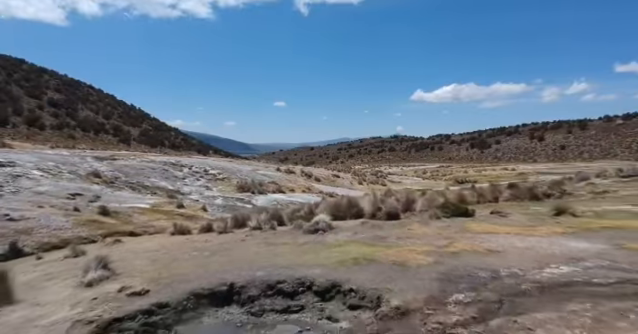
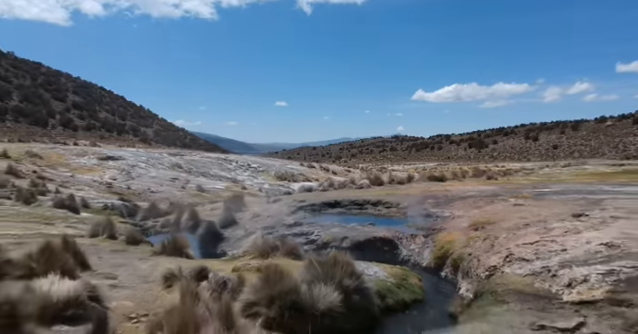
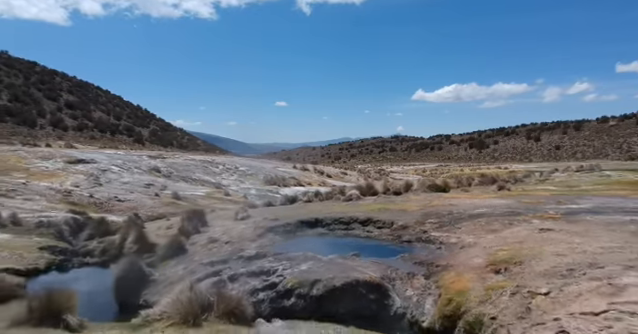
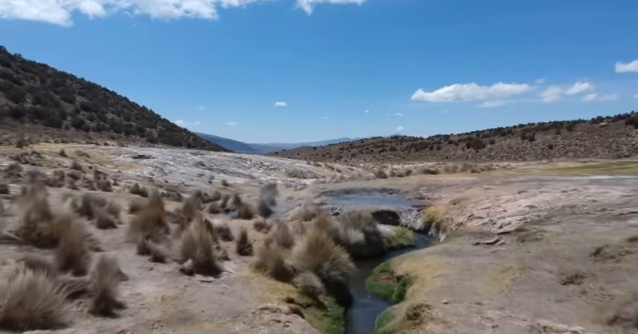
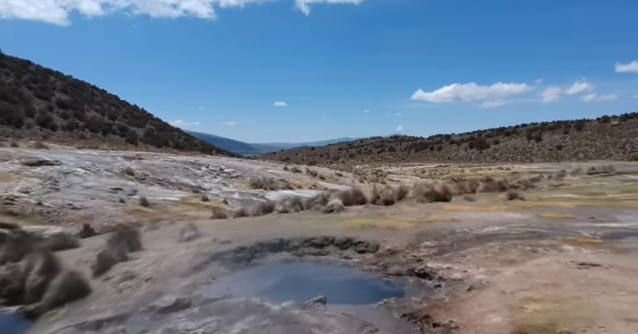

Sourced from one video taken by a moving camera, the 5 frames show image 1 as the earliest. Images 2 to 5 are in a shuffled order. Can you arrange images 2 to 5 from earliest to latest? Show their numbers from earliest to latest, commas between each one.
5, 3, 2, 4
